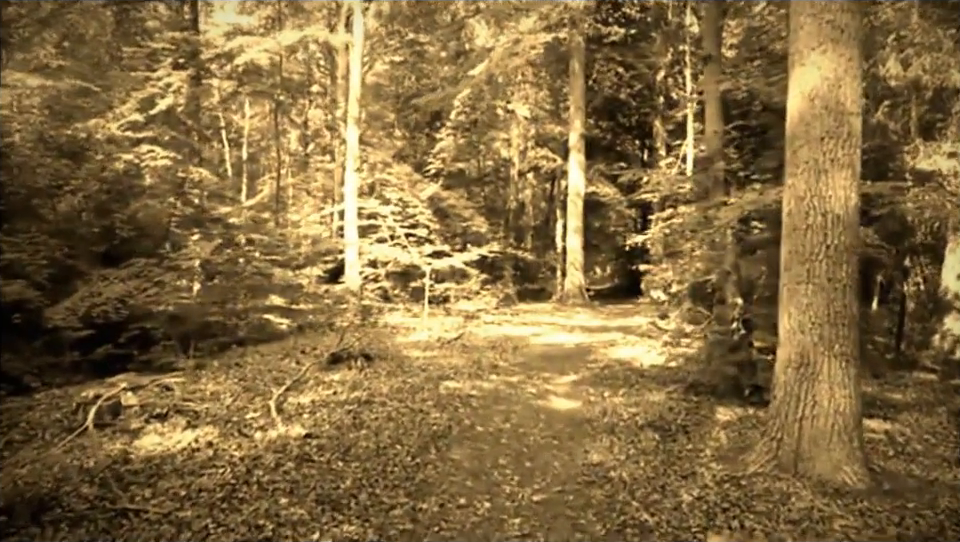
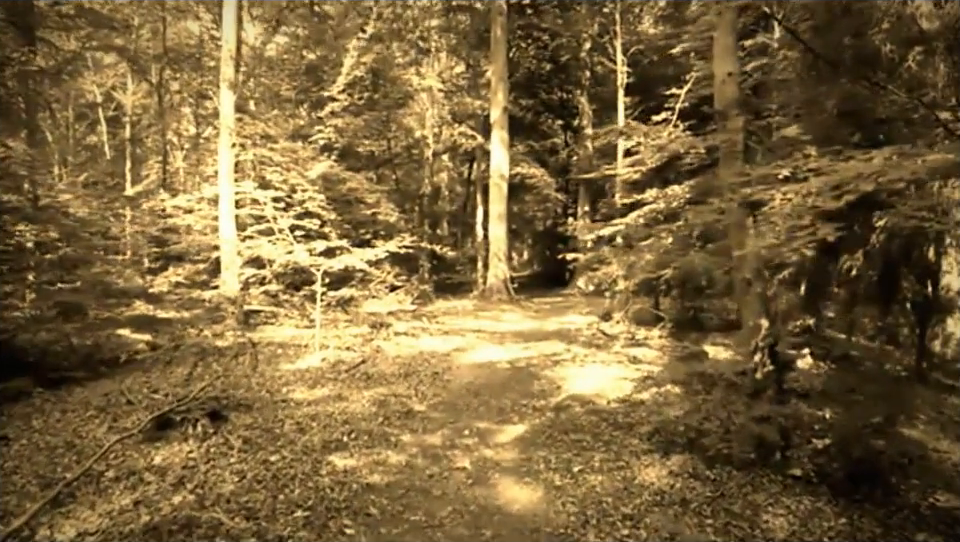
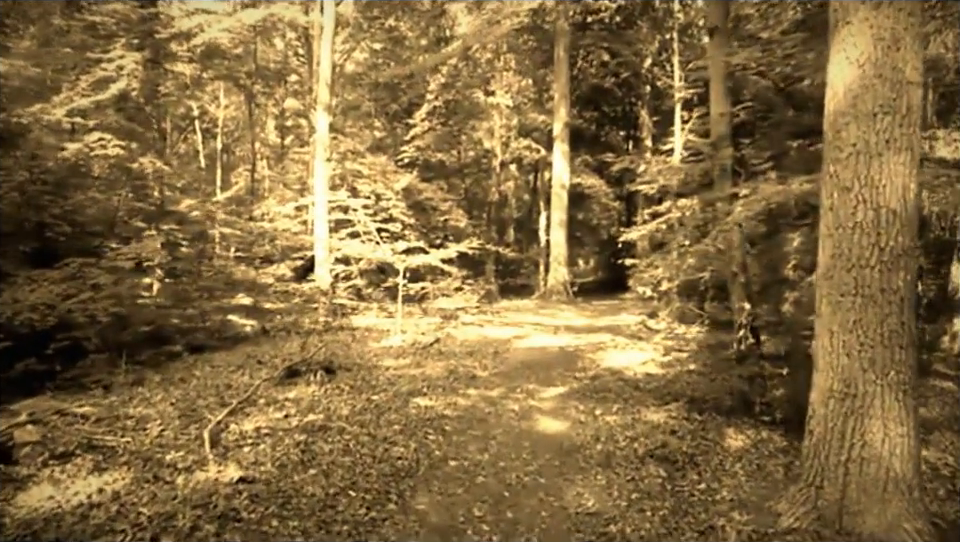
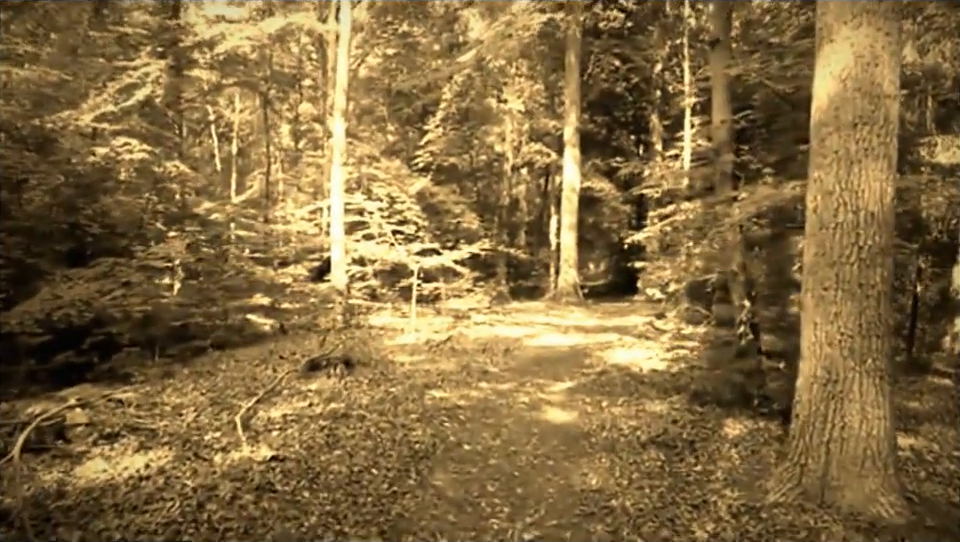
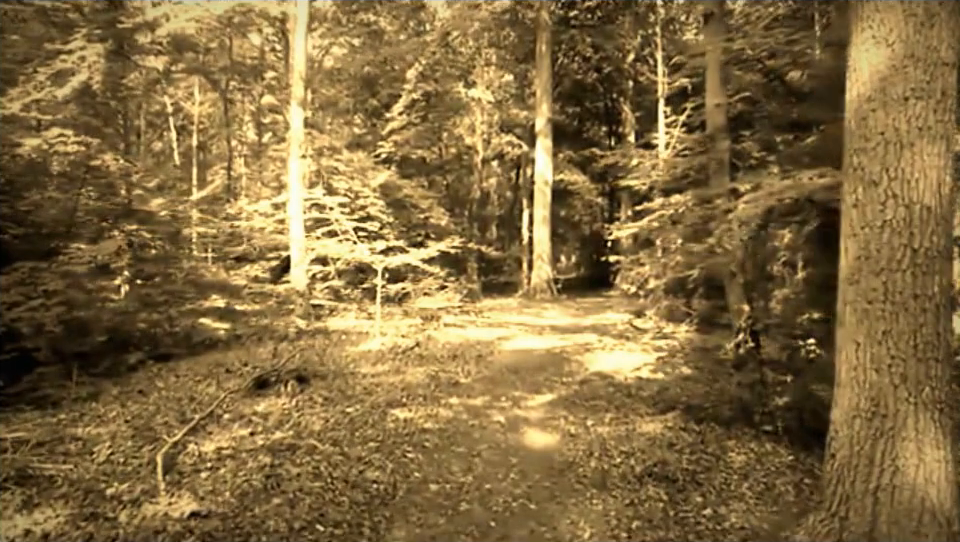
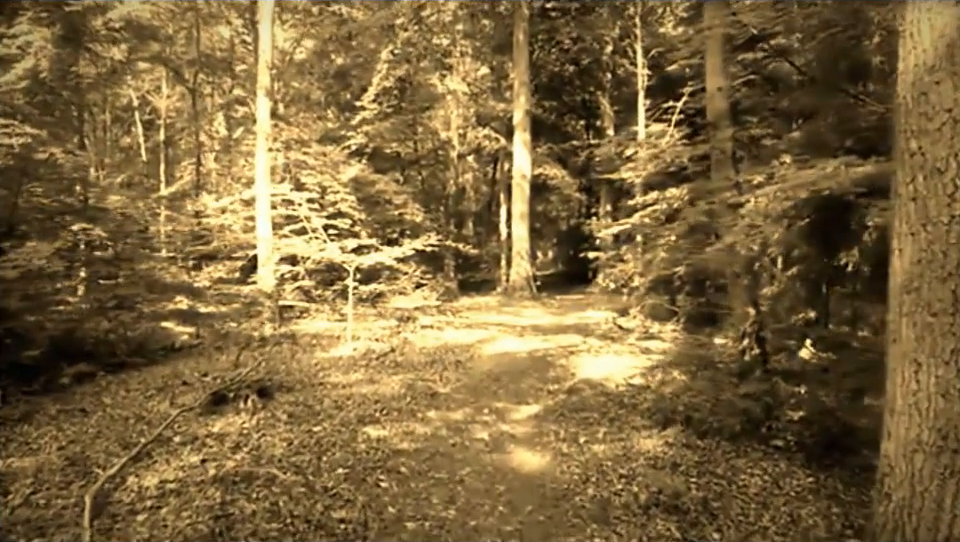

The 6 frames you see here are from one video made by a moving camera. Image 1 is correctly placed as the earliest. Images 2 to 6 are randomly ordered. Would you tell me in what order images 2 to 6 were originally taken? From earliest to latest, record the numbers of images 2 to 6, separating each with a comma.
4, 3, 5, 6, 2
